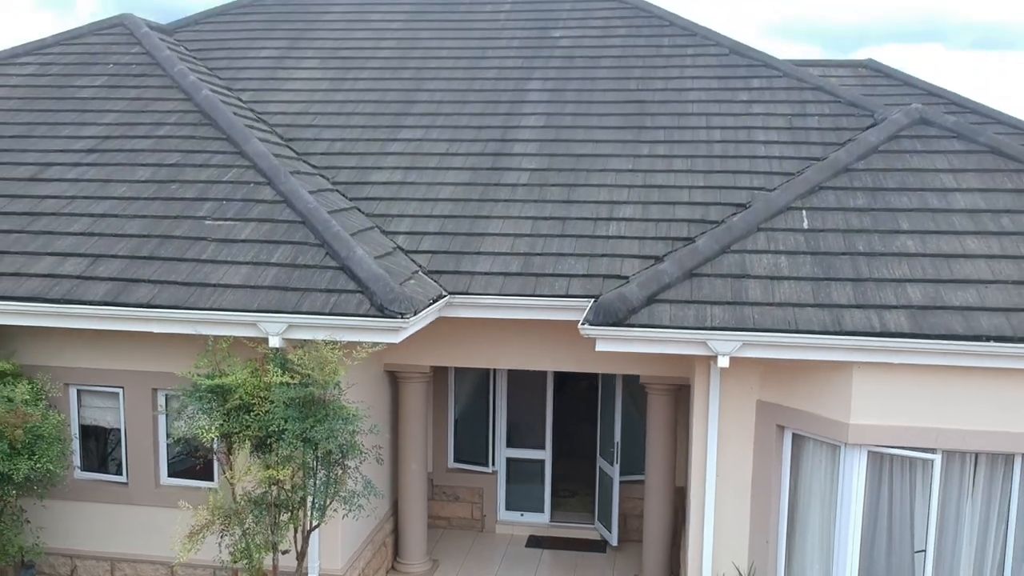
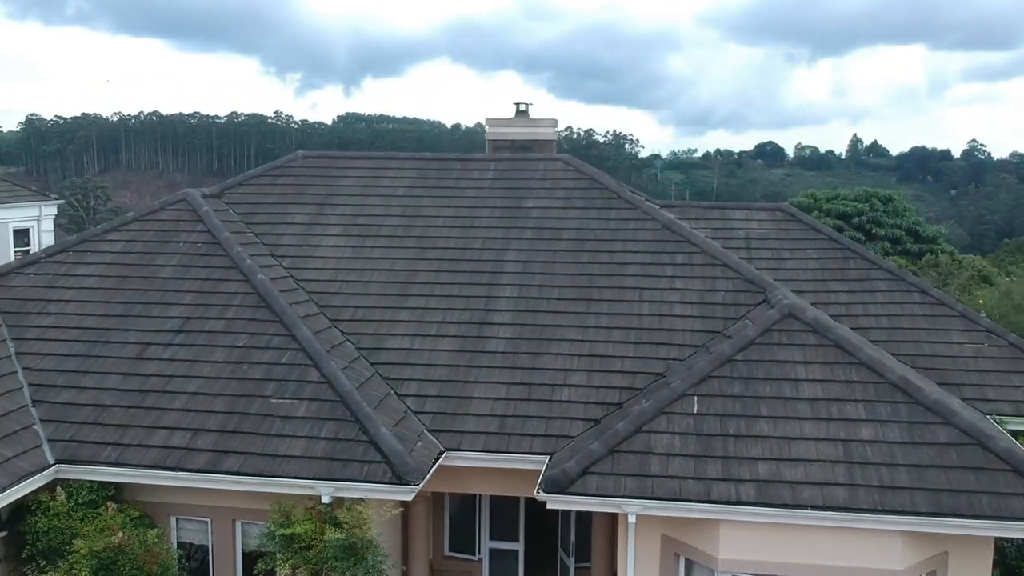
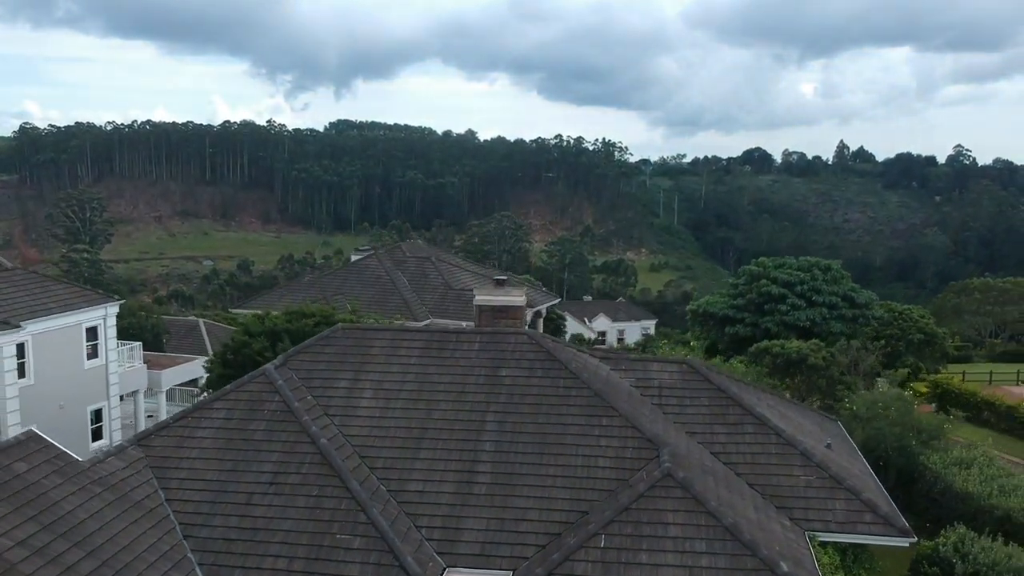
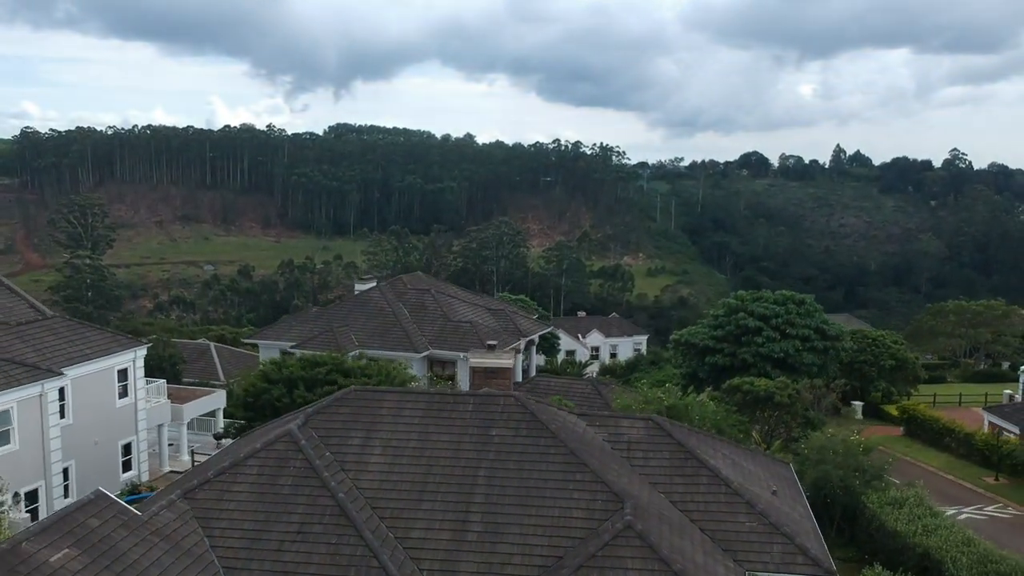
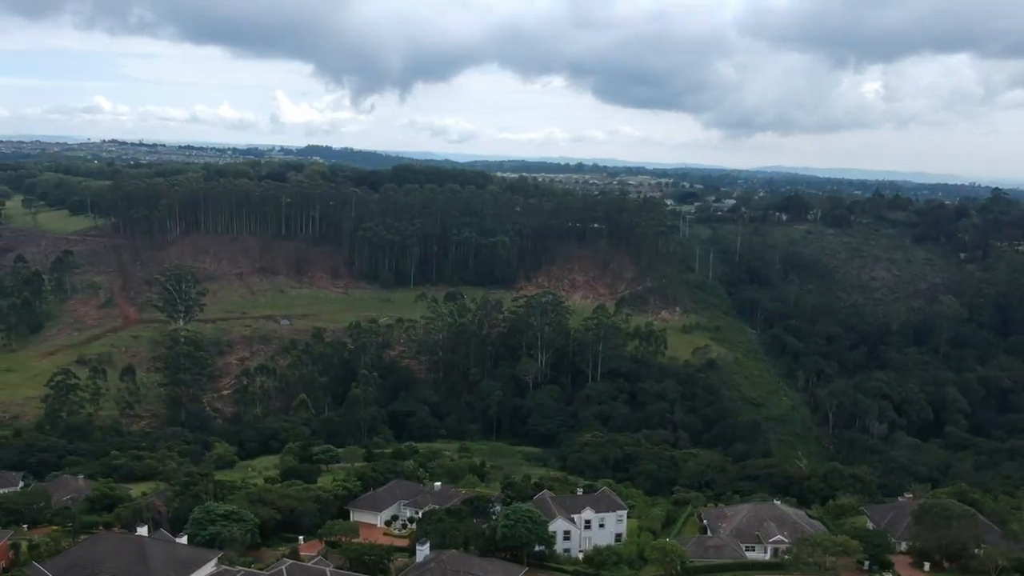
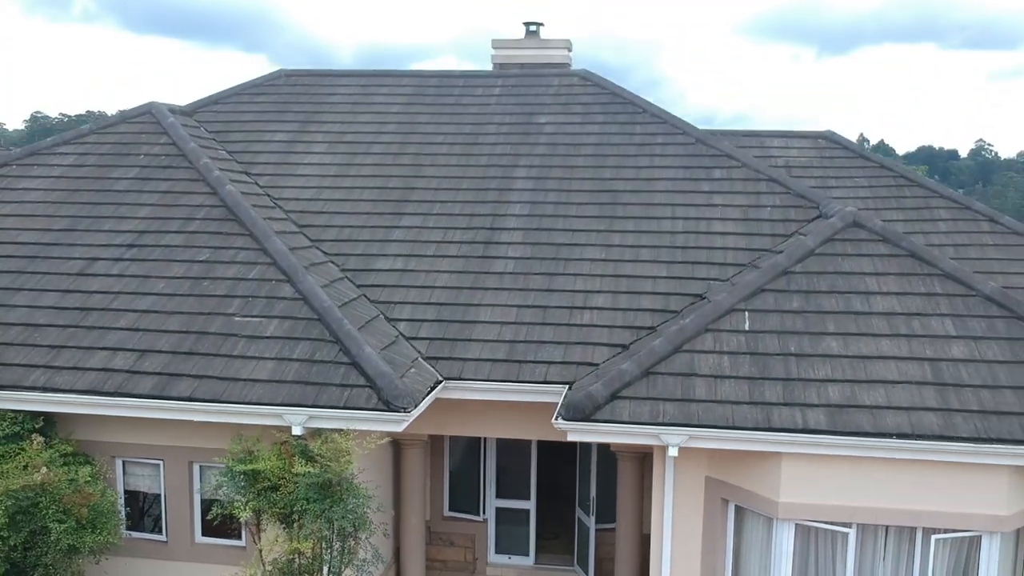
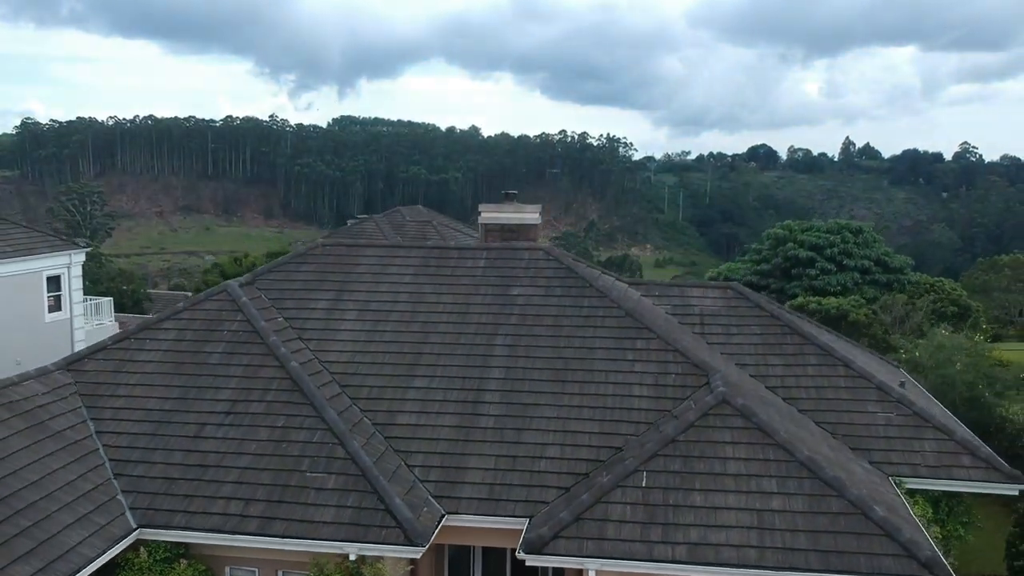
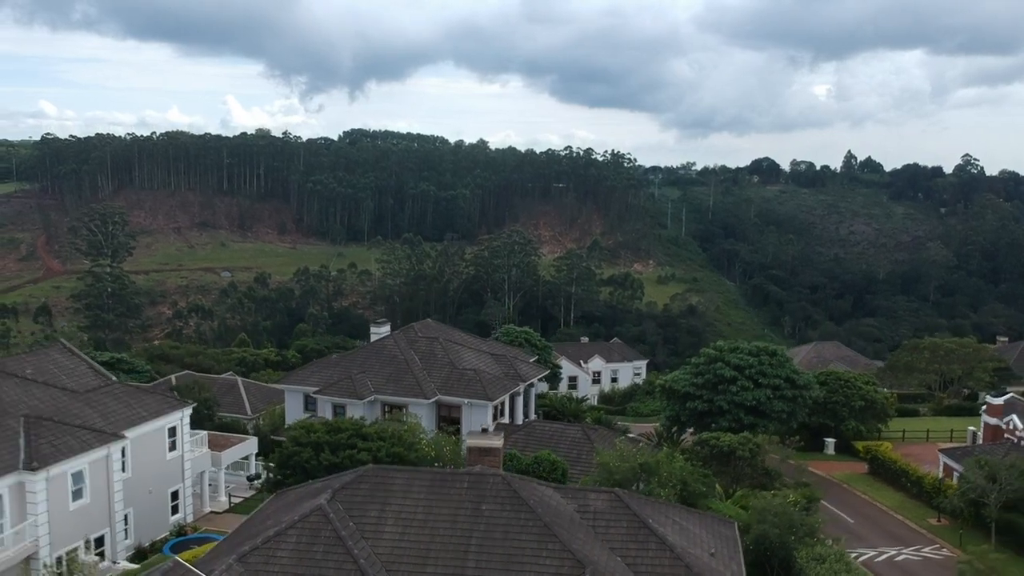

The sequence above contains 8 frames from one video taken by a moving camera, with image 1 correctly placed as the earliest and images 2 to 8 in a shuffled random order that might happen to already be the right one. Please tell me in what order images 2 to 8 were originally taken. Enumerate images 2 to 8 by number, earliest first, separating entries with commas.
6, 2, 7, 3, 4, 8, 5
